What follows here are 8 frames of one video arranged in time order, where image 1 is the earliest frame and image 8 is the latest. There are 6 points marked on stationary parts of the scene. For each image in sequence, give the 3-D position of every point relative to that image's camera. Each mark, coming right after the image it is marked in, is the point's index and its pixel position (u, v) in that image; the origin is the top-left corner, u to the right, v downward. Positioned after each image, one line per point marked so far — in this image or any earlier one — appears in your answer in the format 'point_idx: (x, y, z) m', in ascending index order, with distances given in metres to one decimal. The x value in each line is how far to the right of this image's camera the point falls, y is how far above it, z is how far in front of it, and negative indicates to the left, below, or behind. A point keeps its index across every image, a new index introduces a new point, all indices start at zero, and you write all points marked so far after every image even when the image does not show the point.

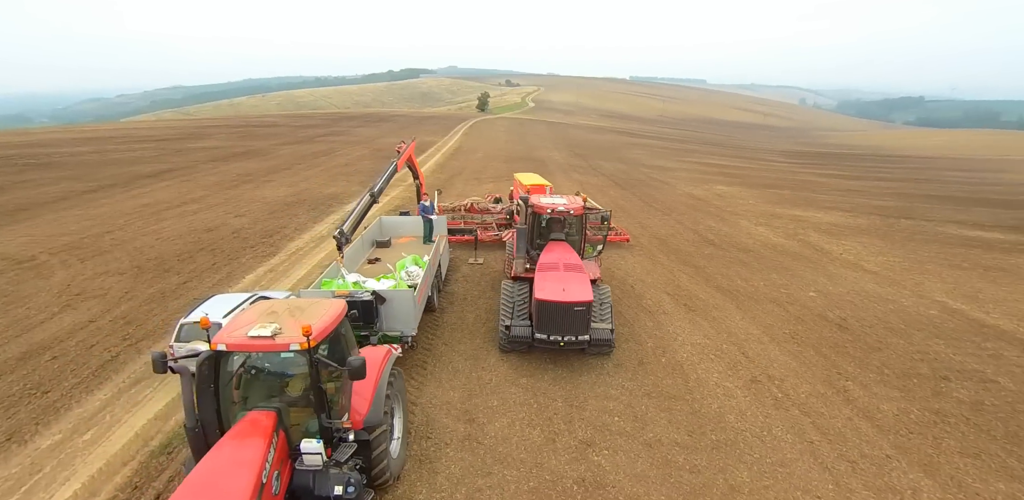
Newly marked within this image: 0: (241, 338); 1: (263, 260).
0: (-2.4, -0.8, +3.9) m
1: (-7.3, -0.4, +12.5) m
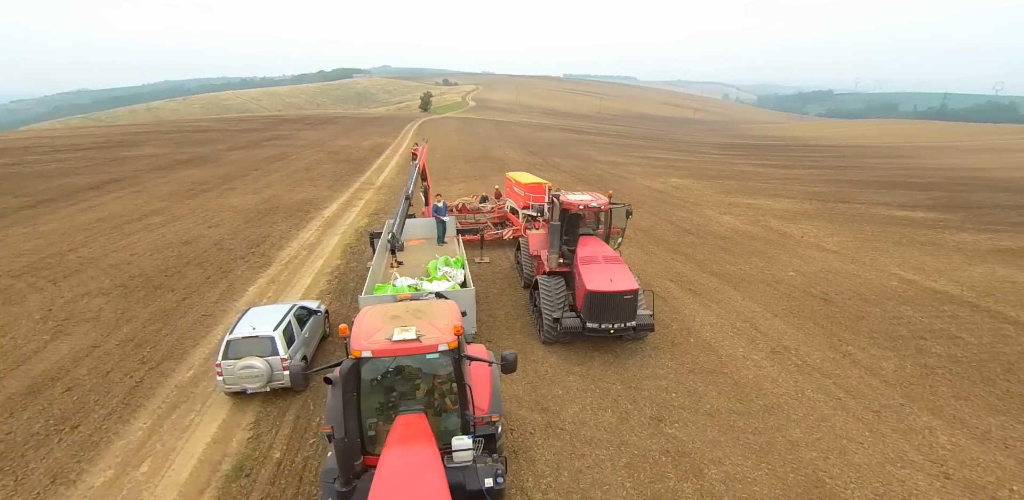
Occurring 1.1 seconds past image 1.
0: (-1.1, -0.9, +3.9) m
1: (-7.0, -0.7, +11.8) m
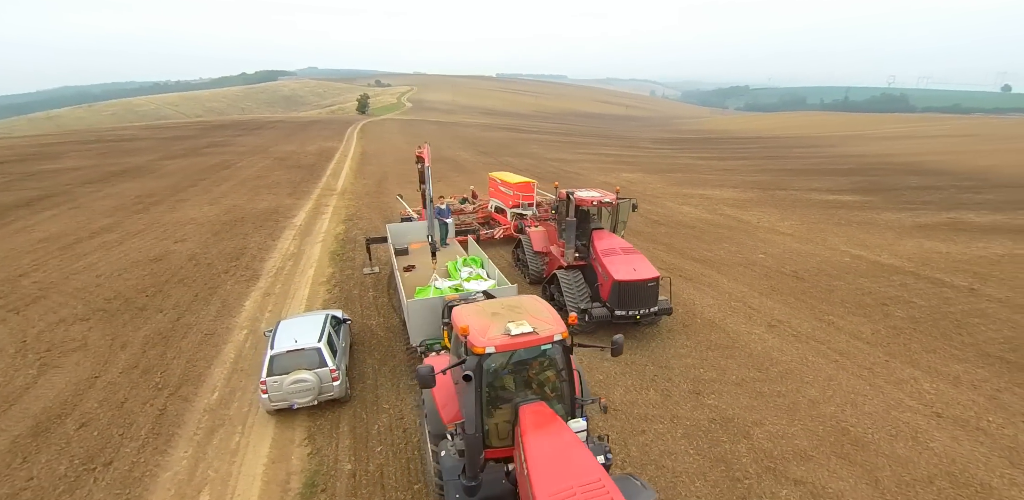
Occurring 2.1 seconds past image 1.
0: (-0.1, -0.8, +4.0) m
1: (-6.9, -1.0, +11.1) m
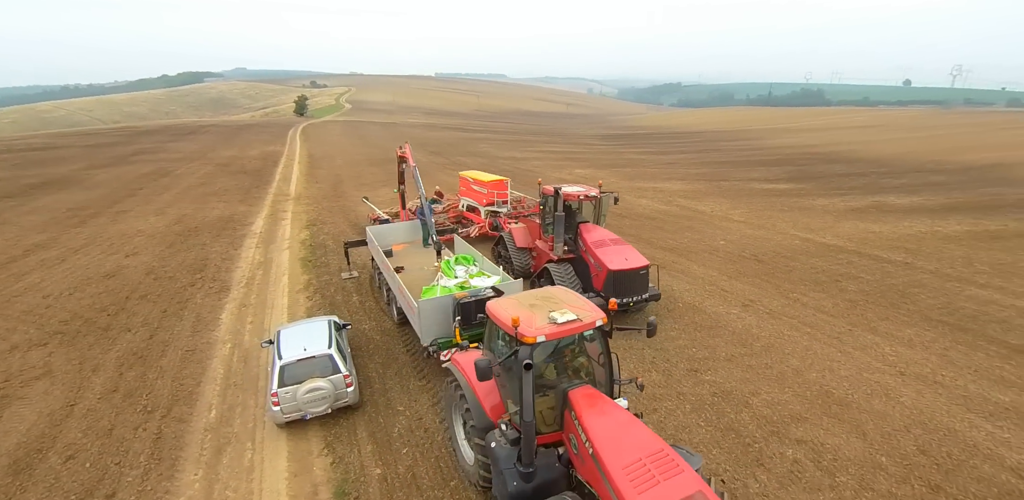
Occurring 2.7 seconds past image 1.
0: (+0.4, -0.7, +4.1) m
1: (-7.2, -1.3, +10.5) m
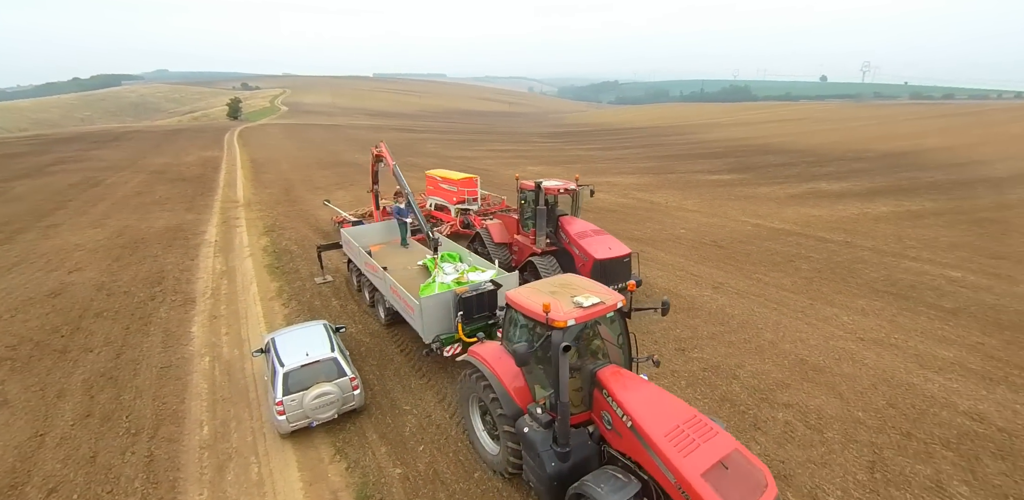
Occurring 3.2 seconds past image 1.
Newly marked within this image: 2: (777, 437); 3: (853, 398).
0: (+0.7, -0.6, +4.3) m
1: (-7.5, -1.5, +9.8) m
2: (+3.6, -2.6, +5.8) m
3: (+5.4, -2.4, +6.8) m
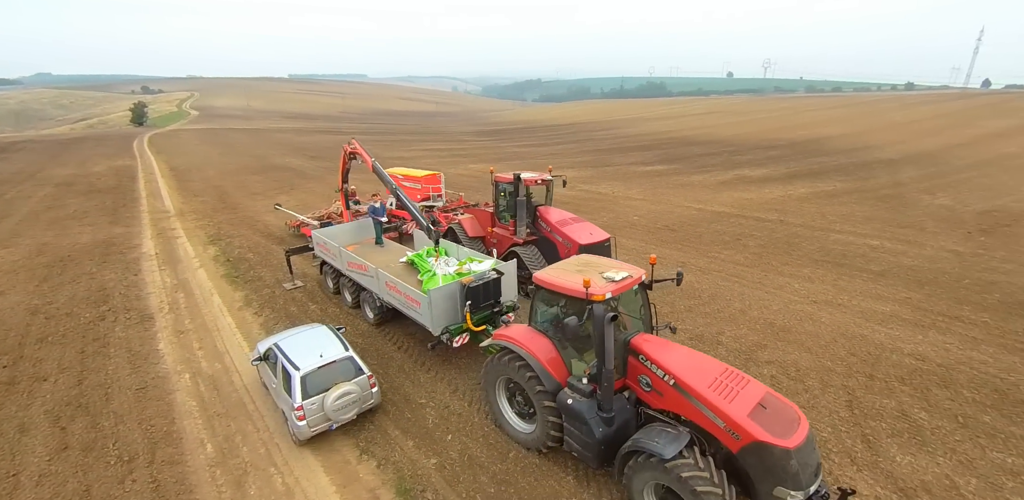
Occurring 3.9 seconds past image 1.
0: (+1.1, -0.4, +4.6) m
1: (-7.7, -1.7, +9.0) m
2: (+3.9, -2.1, +6.5) m
3: (+5.6, -1.8, +7.7) m
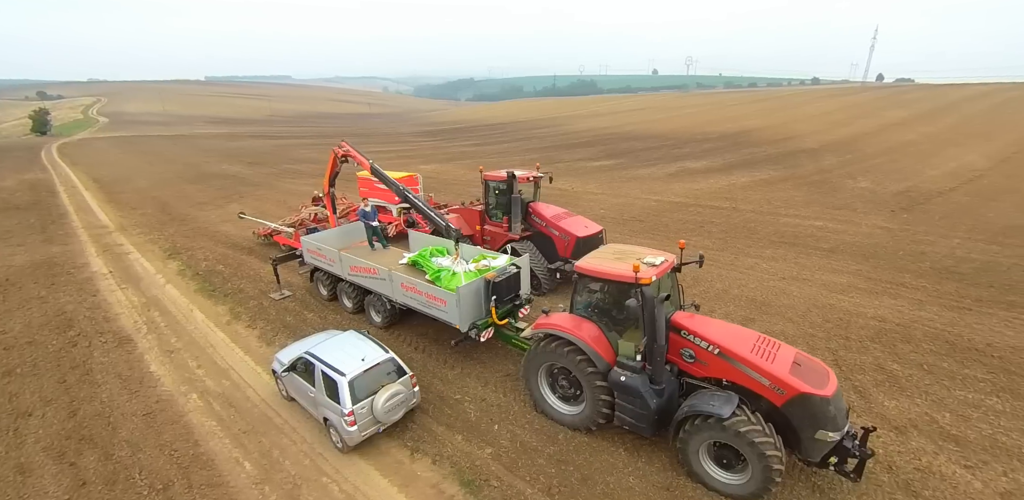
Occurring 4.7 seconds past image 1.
0: (+1.7, -0.2, +5.0) m
1: (-7.4, -2.1, +8.4) m
2: (+4.4, -1.8, +7.2) m
3: (+5.8, -1.4, +8.6) m
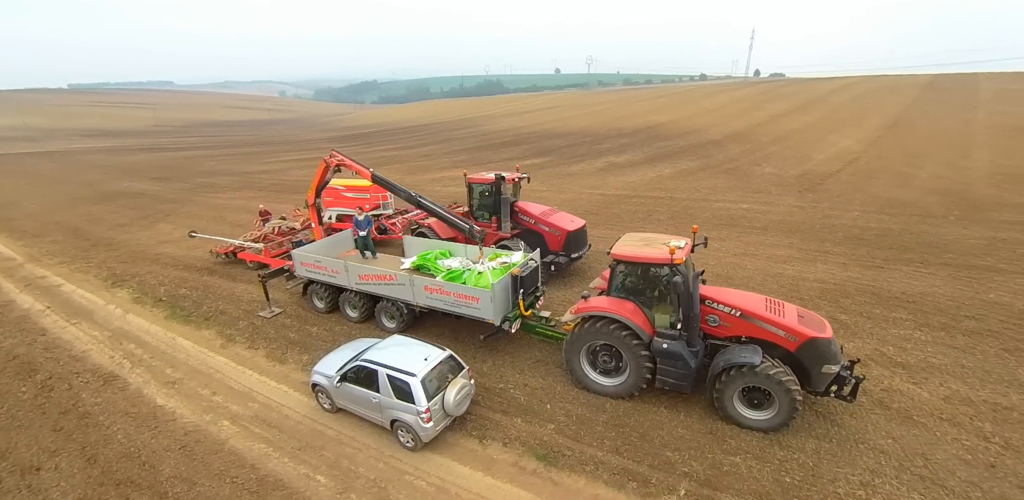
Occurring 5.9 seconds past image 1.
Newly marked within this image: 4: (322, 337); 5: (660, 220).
0: (+2.4, 0.0, +5.9) m
1: (-7.0, -2.6, +7.9) m
2: (+4.8, -1.4, +8.6) m
3: (+6.0, -0.9, +10.2) m
4: (-4.2, -1.9, +9.3) m
5: (+6.3, +1.3, +17.4) m
